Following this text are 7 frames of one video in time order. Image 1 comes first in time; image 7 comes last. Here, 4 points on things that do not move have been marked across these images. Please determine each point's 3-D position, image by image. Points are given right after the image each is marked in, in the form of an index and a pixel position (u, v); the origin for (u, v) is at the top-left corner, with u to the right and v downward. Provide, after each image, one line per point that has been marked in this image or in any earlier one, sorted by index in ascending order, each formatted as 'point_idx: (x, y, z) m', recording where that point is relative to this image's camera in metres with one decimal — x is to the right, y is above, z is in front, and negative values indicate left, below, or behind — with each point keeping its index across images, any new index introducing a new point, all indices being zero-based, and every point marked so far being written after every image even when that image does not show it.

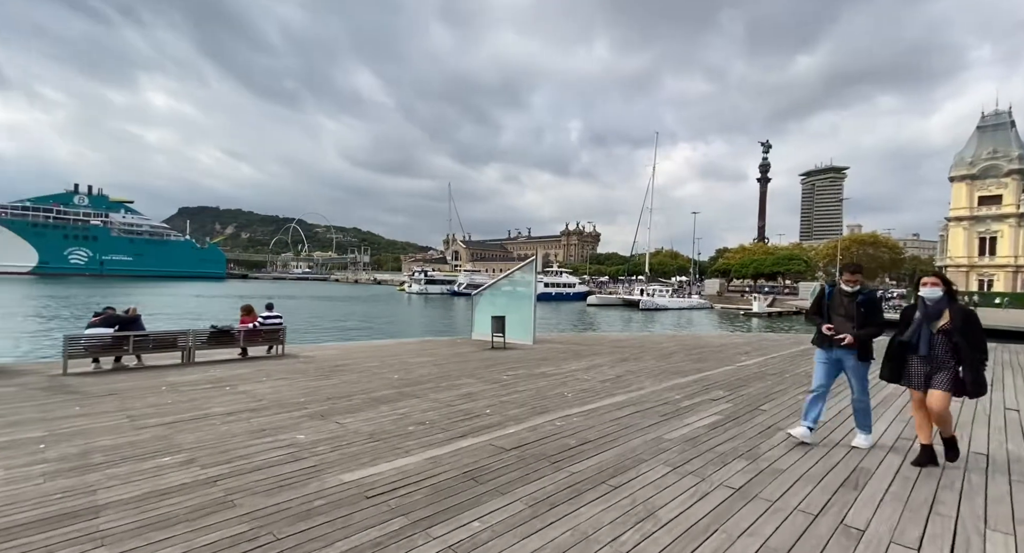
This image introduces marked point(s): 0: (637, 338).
0: (+3.9, -2.0, +14.4) m
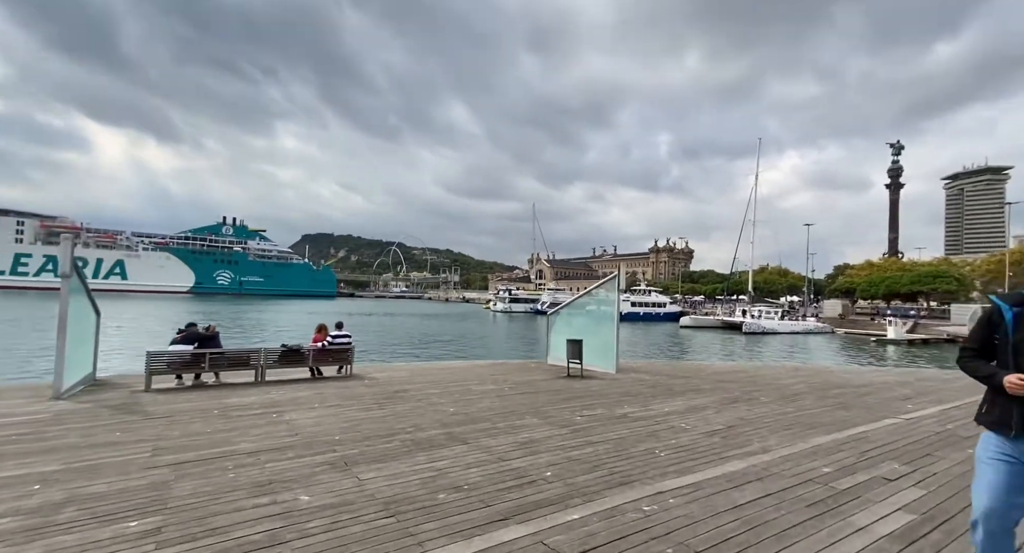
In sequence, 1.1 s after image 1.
0: (+6.1, -2.5, +12.3) m
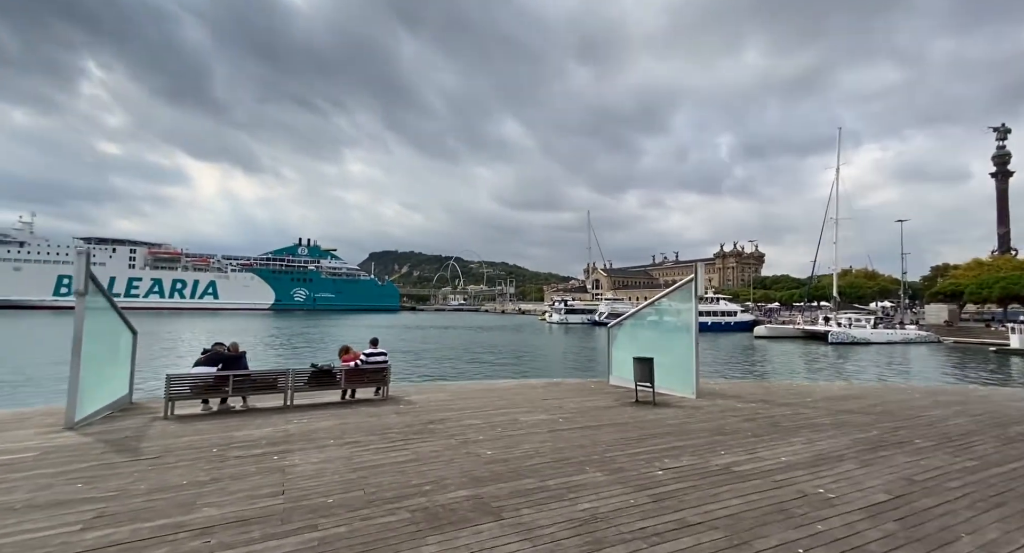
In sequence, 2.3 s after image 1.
0: (+7.4, -2.5, +10.2) m
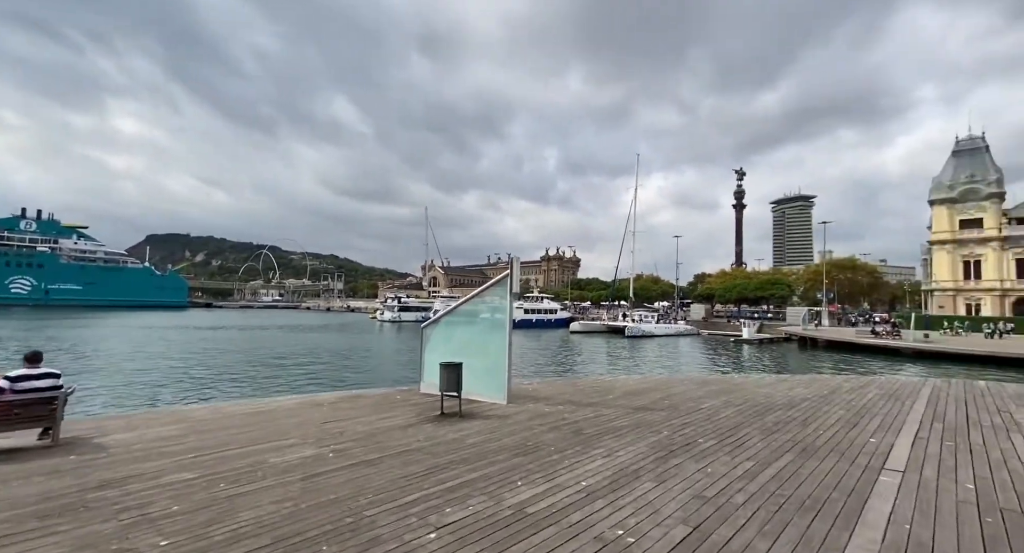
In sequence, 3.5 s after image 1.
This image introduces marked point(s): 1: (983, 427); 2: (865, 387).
0: (+3.2, -2.6, +10.9) m
1: (+7.7, -2.4, +7.8) m
2: (+8.9, -2.8, +12.2) m
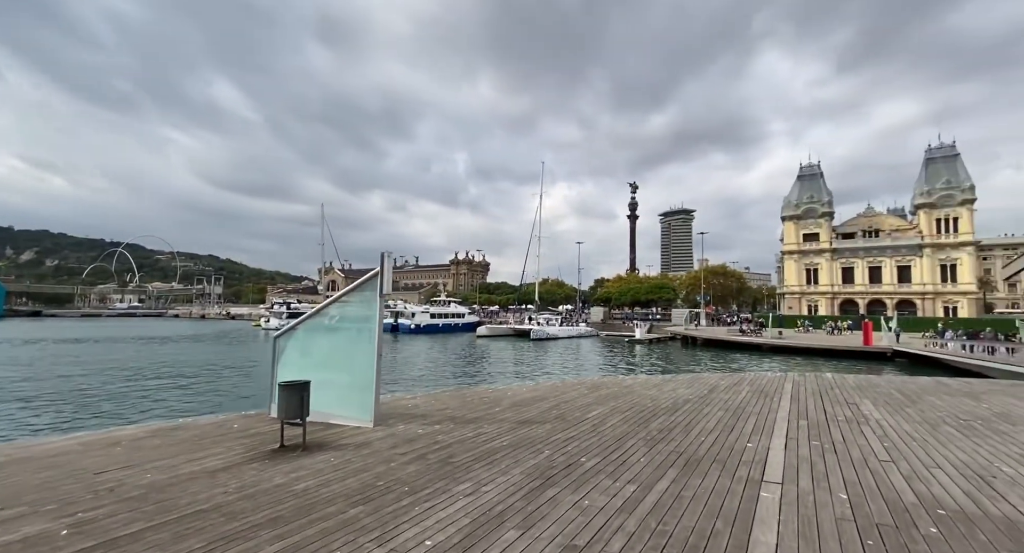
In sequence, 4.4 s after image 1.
0: (+0.6, -2.6, +10.4) m
1: (+5.6, -2.5, +8.2) m
2: (+6.0, -2.9, +12.7) m
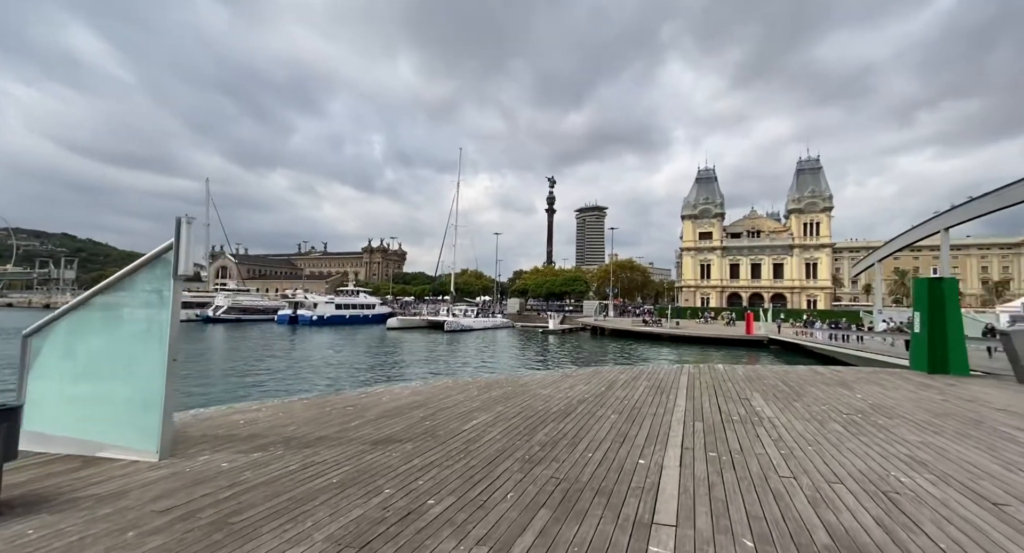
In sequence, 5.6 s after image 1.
0: (-1.7, -2.4, +8.9) m
1: (+3.6, -2.3, +7.6) m
2: (+3.2, -2.7, +12.2) m
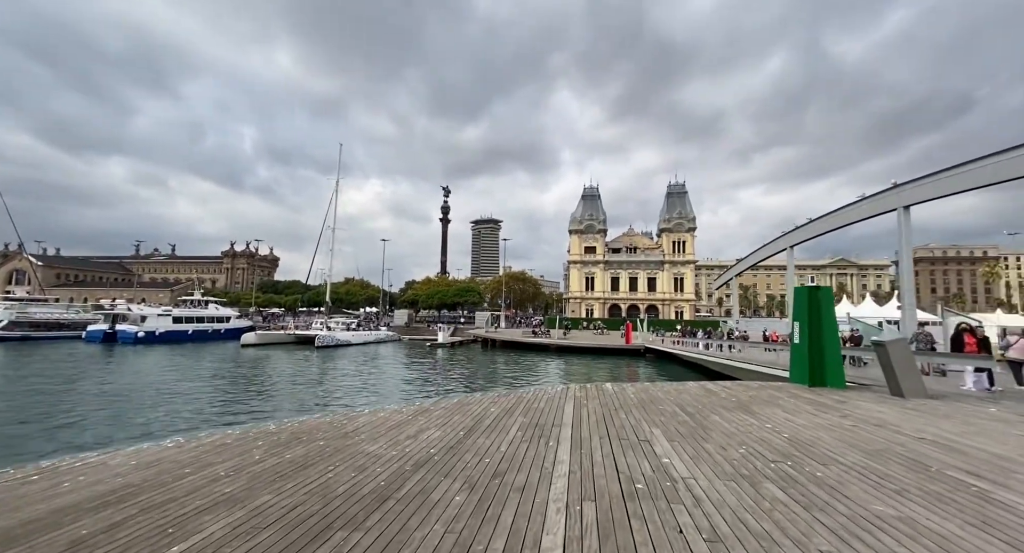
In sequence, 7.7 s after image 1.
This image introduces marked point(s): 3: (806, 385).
0: (-4.1, -2.3, +5.1) m
1: (+1.4, -2.3, +5.0) m
2: (-0.1, -2.7, +9.4) m
3: (+10.2, -3.7, +16.6) m
